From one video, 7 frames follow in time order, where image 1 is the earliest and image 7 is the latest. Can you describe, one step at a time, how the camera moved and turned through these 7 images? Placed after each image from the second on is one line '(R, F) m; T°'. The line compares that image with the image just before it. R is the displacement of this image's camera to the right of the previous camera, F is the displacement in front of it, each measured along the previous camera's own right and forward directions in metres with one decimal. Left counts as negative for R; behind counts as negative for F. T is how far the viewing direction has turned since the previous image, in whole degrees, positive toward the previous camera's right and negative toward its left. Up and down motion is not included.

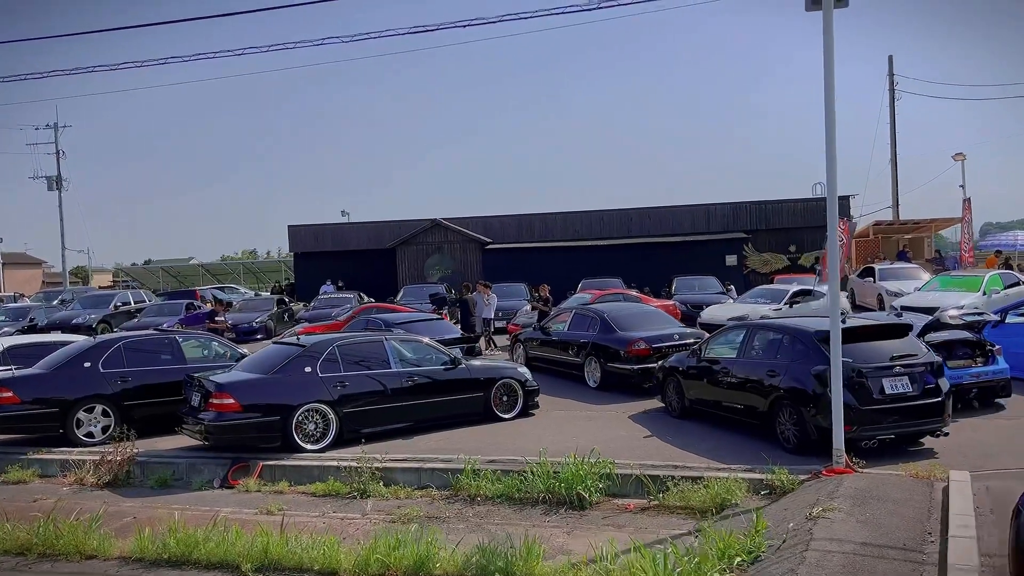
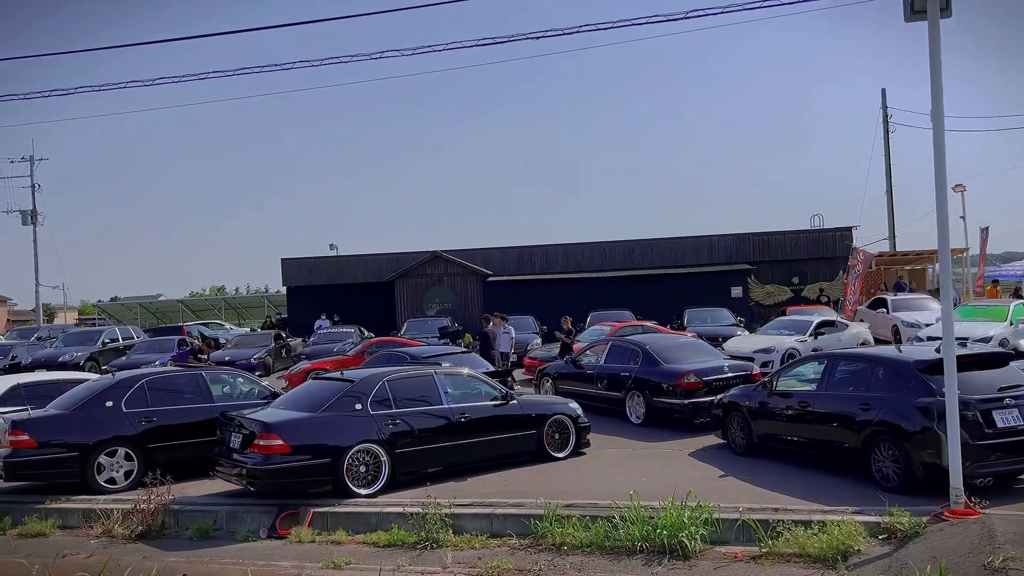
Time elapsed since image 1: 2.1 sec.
(-1.0, +0.6) m; +2°
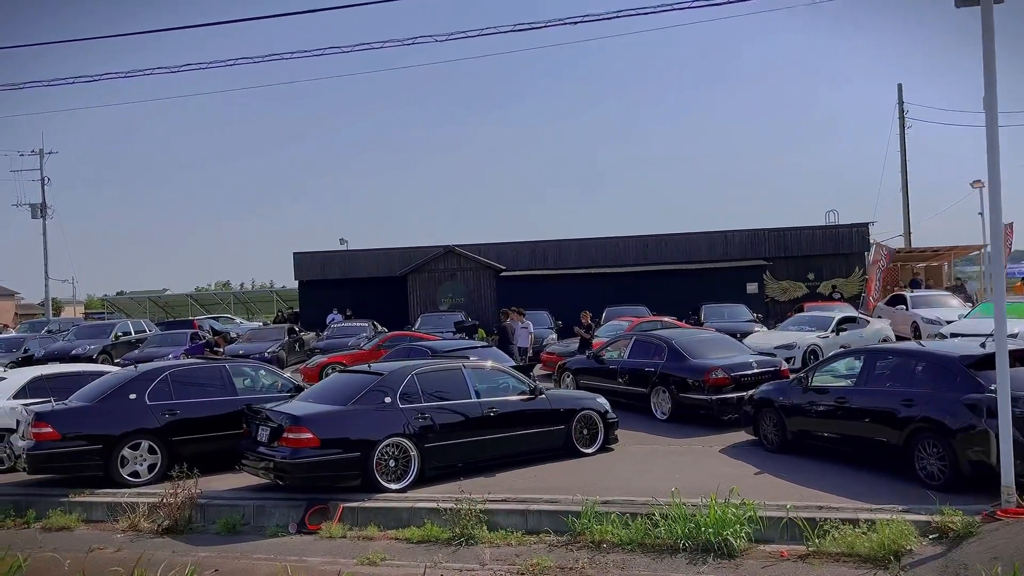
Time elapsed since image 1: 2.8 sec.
(-0.3, +0.2) m; 0°
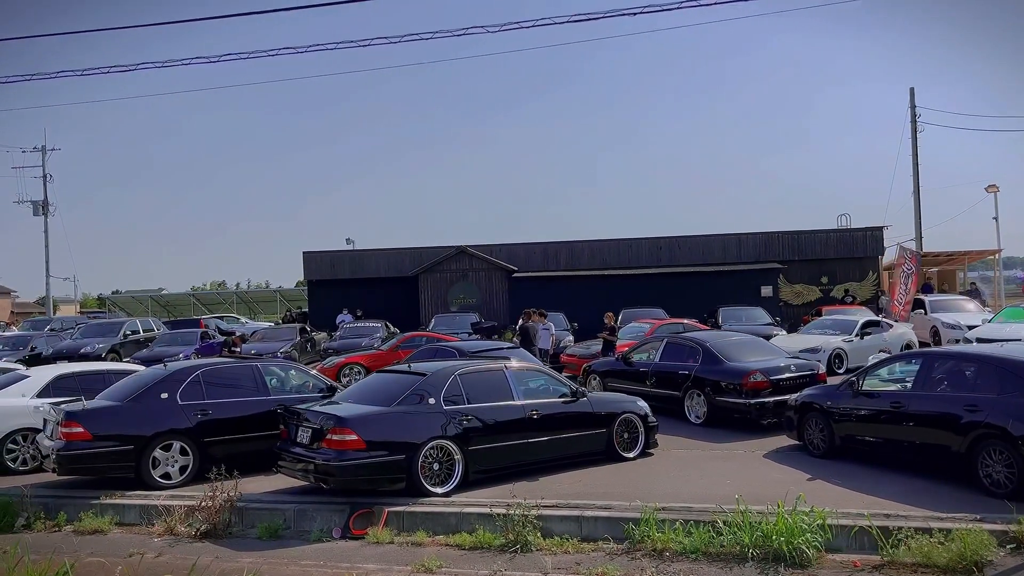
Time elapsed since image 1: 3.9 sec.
(-0.5, +0.2) m; 0°
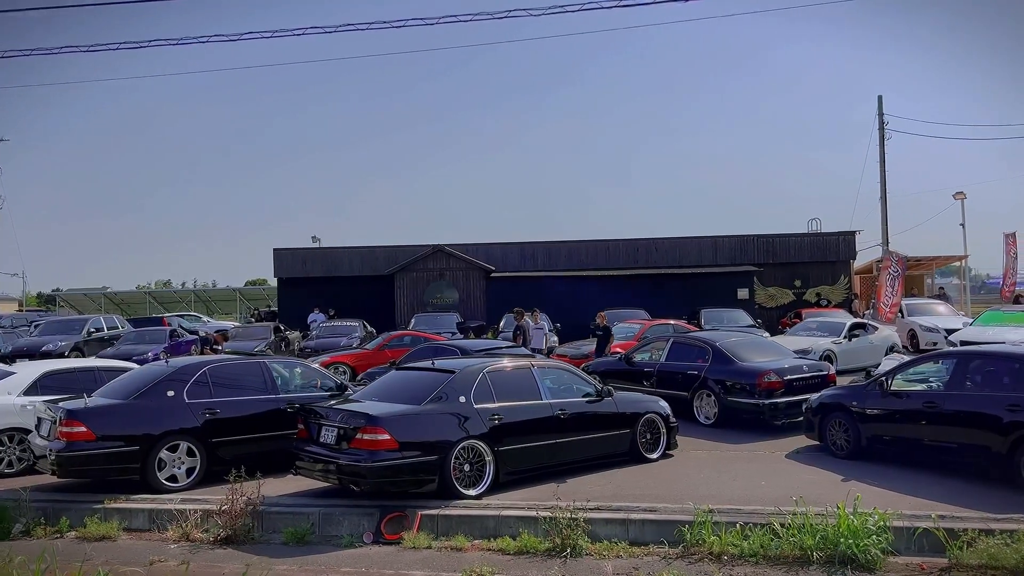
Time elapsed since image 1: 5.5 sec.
(-0.8, +0.3) m; +3°
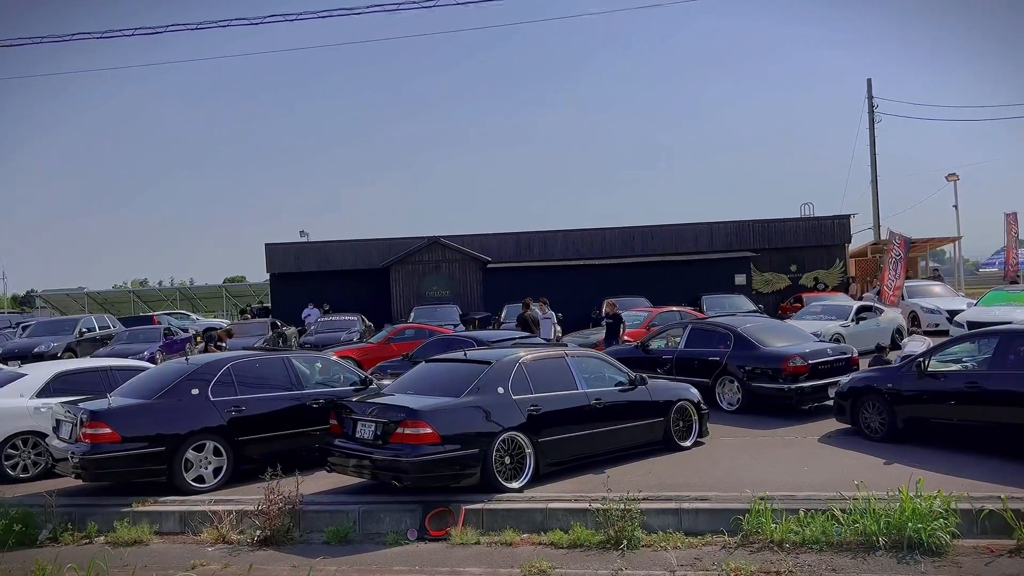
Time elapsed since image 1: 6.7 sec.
(-0.6, +0.2) m; +1°
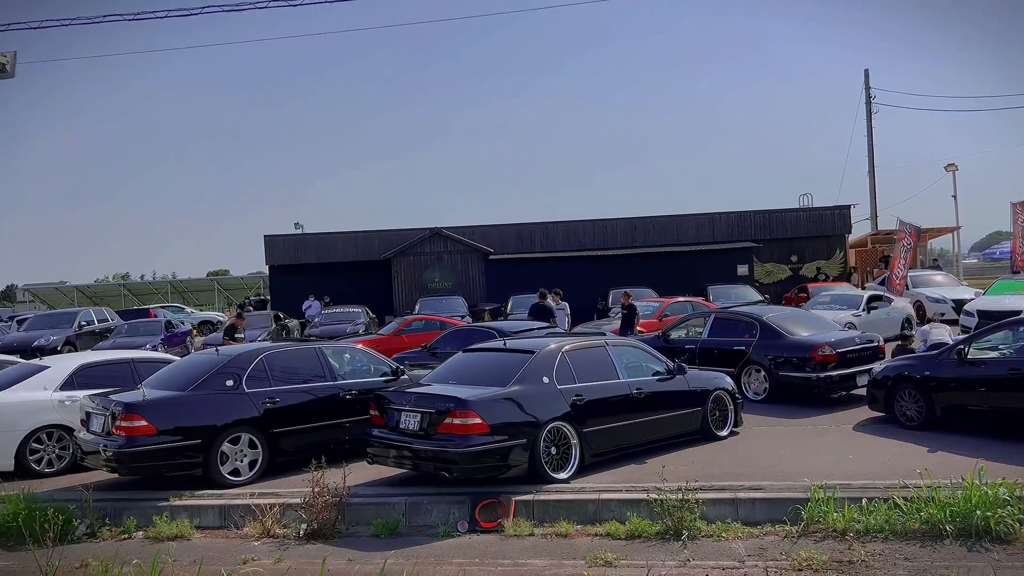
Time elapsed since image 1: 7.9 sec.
(-0.6, +0.1) m; +1°
